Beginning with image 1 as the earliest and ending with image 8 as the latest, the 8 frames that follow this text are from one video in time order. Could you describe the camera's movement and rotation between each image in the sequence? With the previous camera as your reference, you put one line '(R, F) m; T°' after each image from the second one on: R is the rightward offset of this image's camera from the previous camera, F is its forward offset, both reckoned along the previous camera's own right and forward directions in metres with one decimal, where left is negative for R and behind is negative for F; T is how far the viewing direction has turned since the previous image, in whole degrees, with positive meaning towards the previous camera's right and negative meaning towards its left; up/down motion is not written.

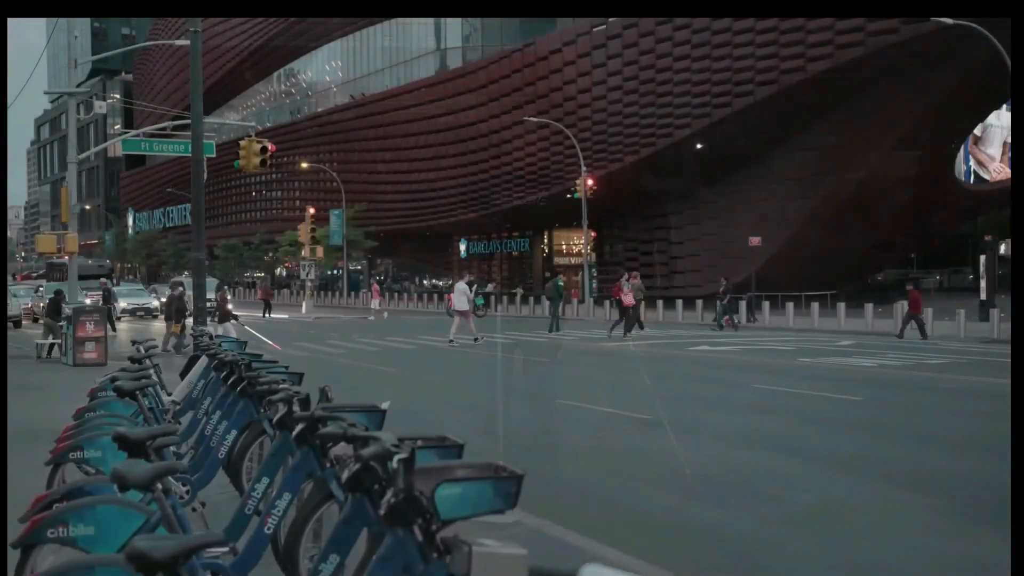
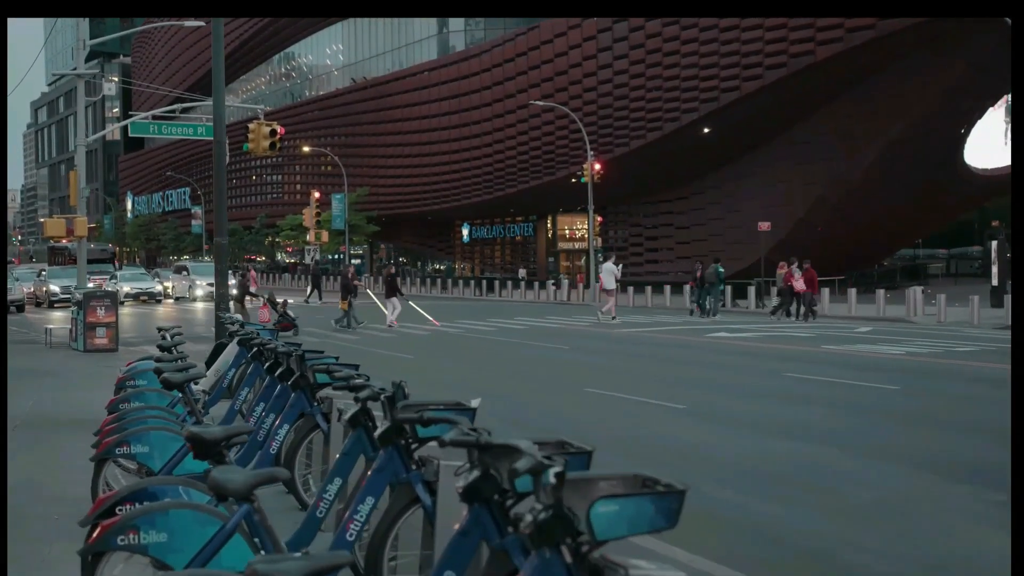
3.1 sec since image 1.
(-0.3, +0.2) m; 0°
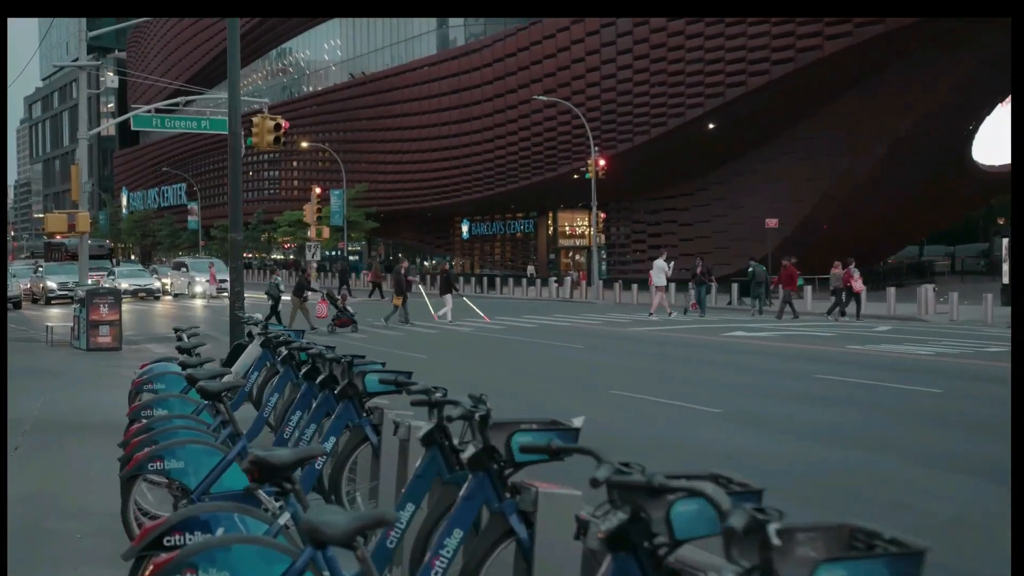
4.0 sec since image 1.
(-0.3, +0.4) m; 0°
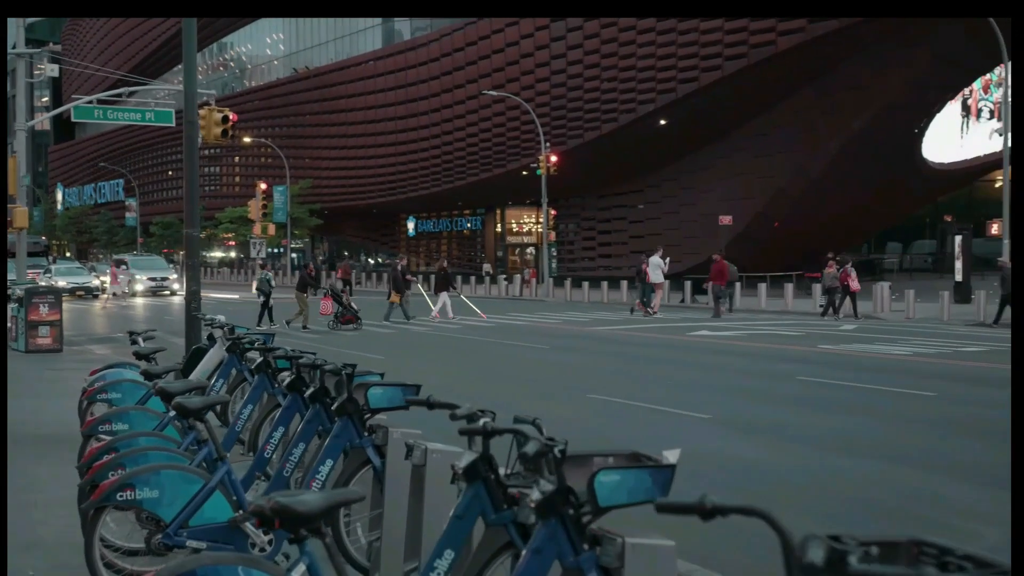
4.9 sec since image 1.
(-0.3, +0.6) m; +3°
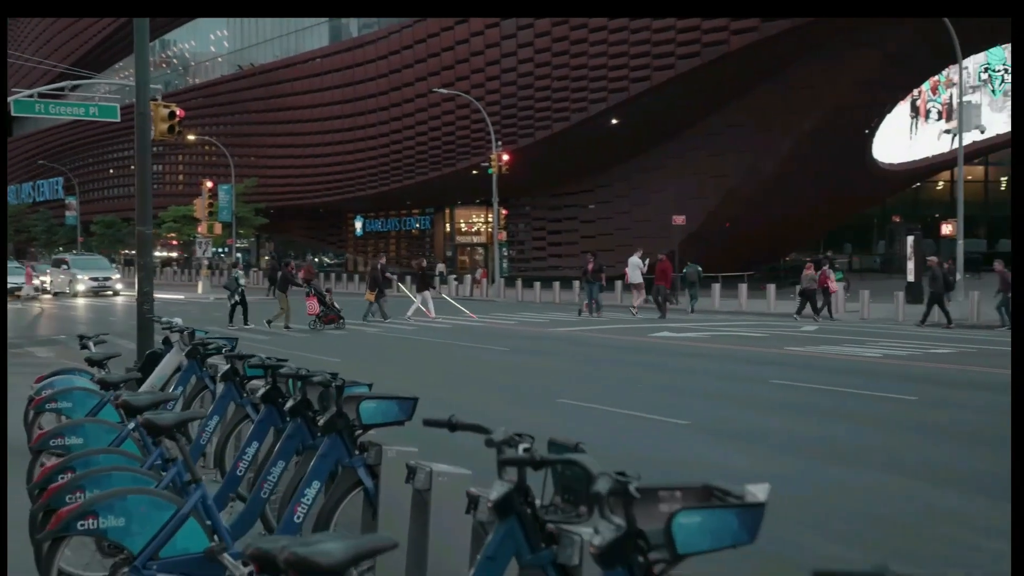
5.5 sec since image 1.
(-0.2, +0.4) m; +3°
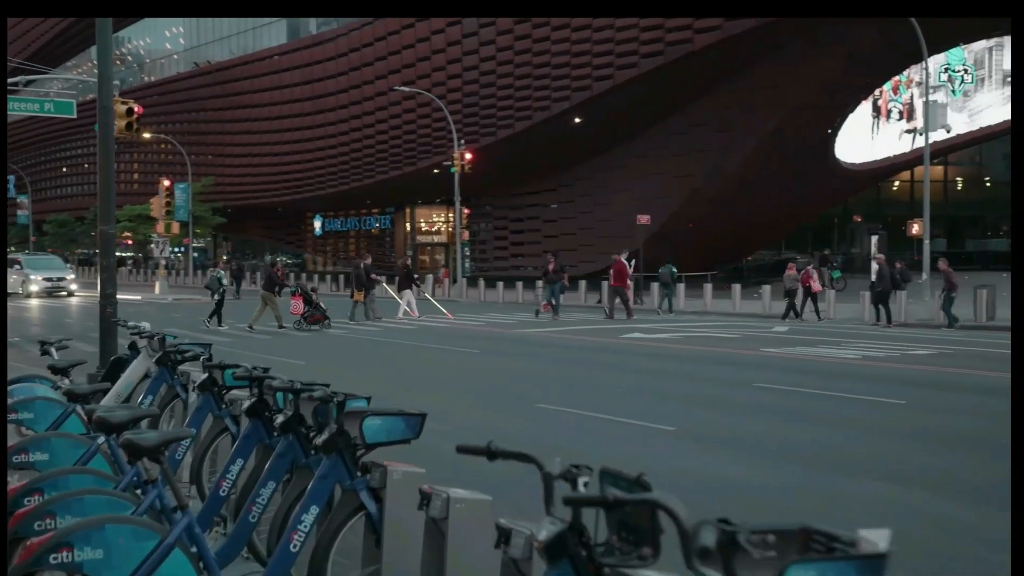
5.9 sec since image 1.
(-0.2, +0.3) m; +2°
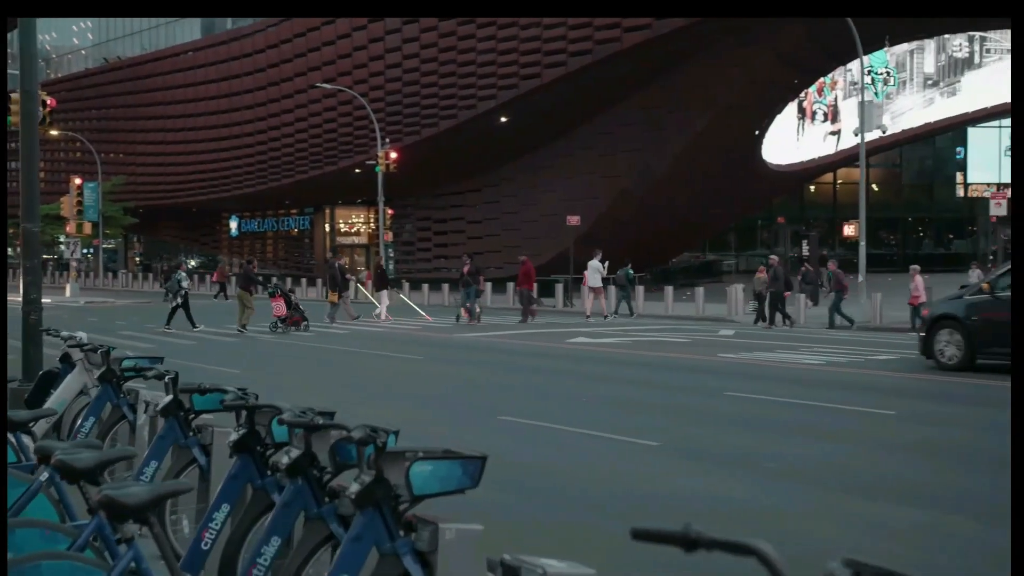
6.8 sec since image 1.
(-0.4, +0.7) m; +5°
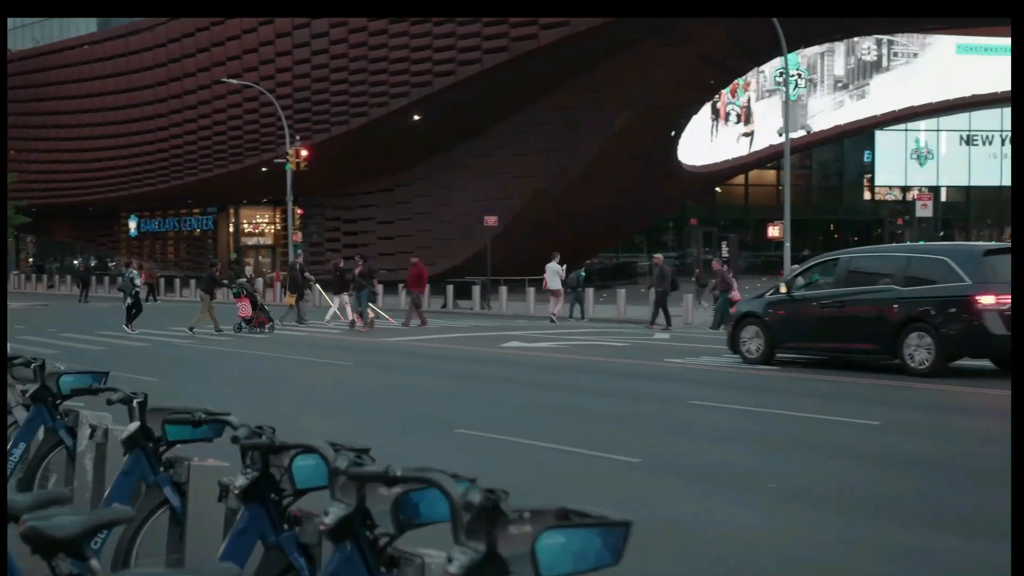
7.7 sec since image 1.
(-0.5, +0.7) m; +5°
